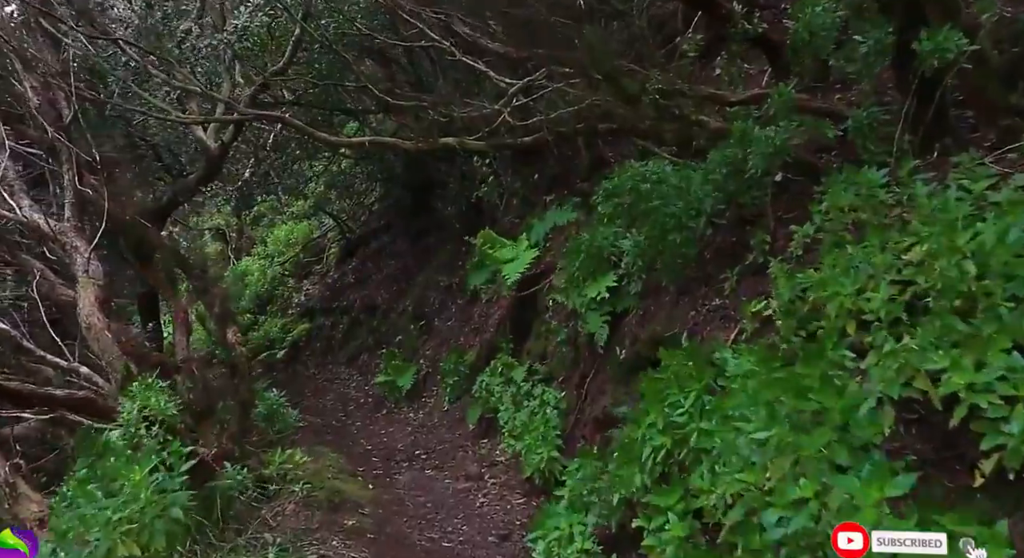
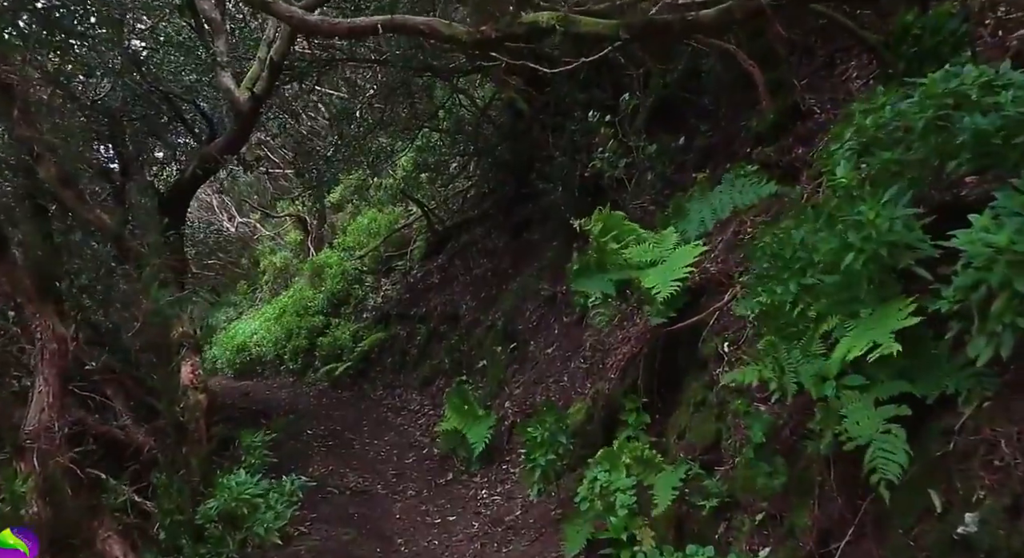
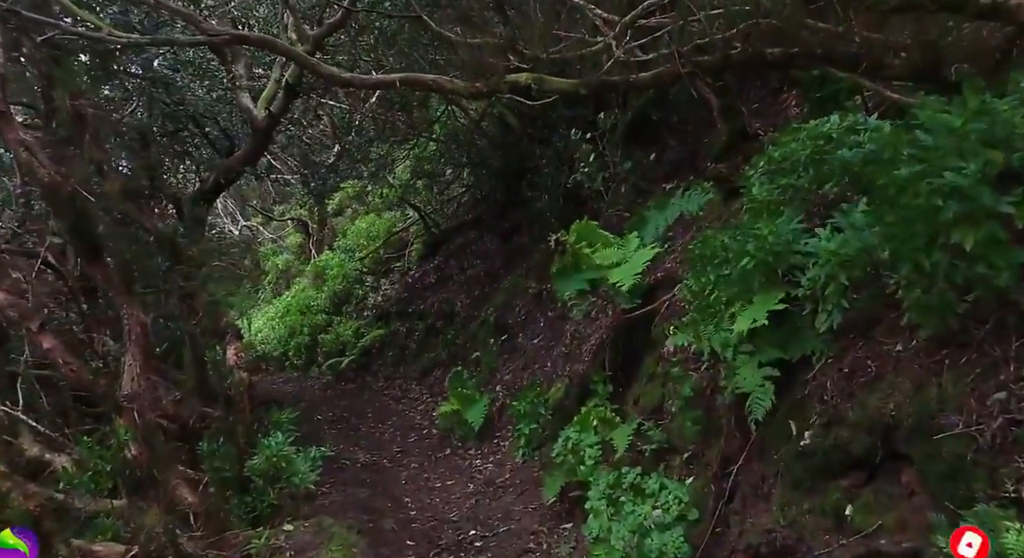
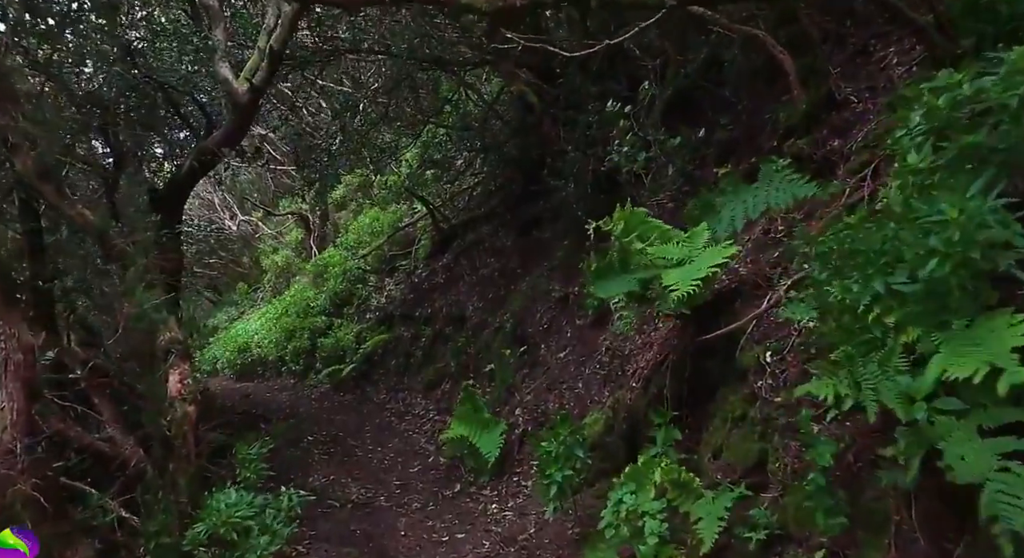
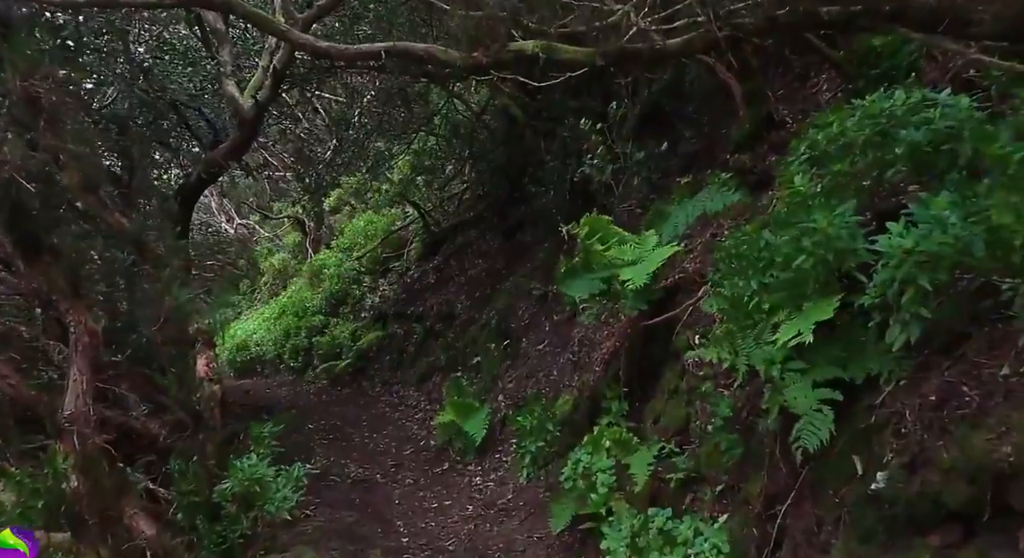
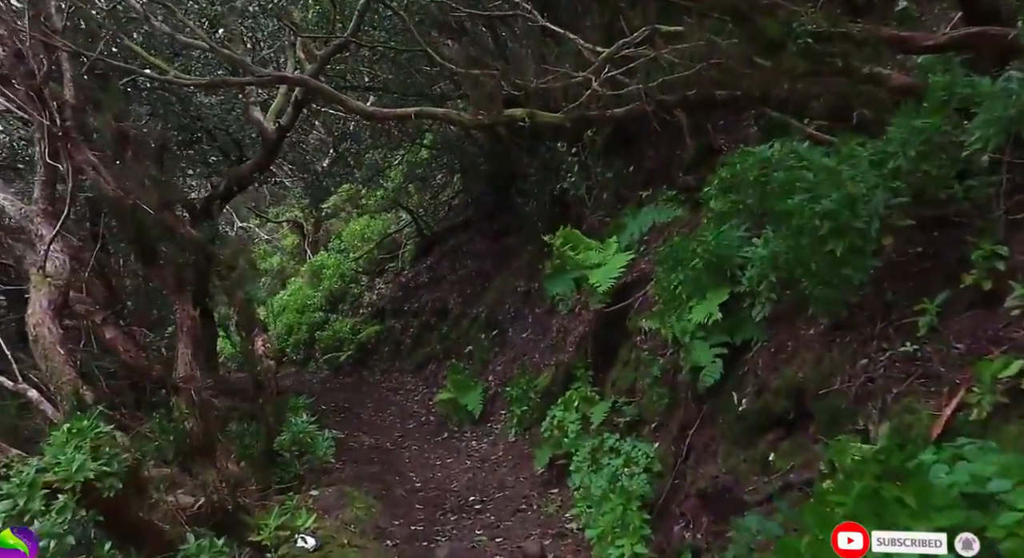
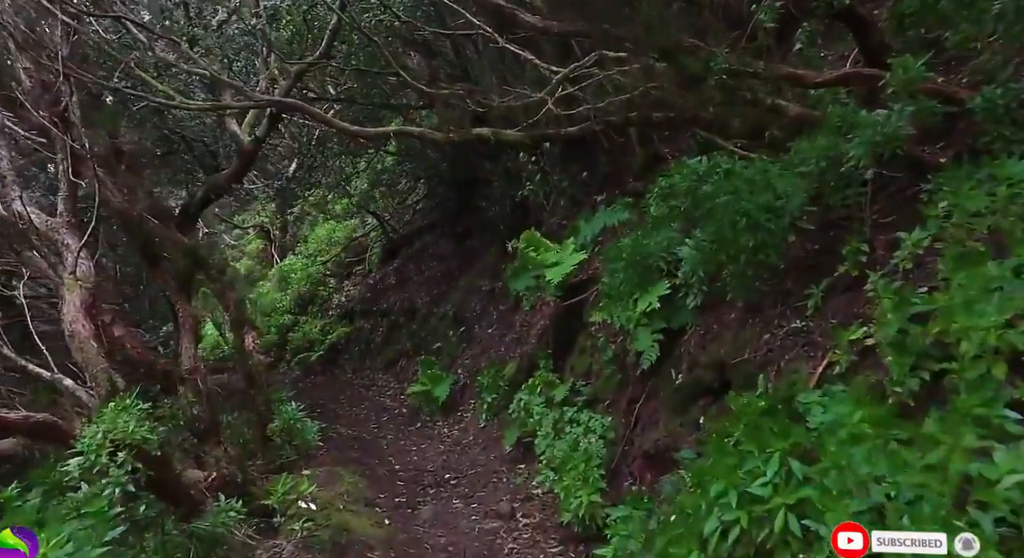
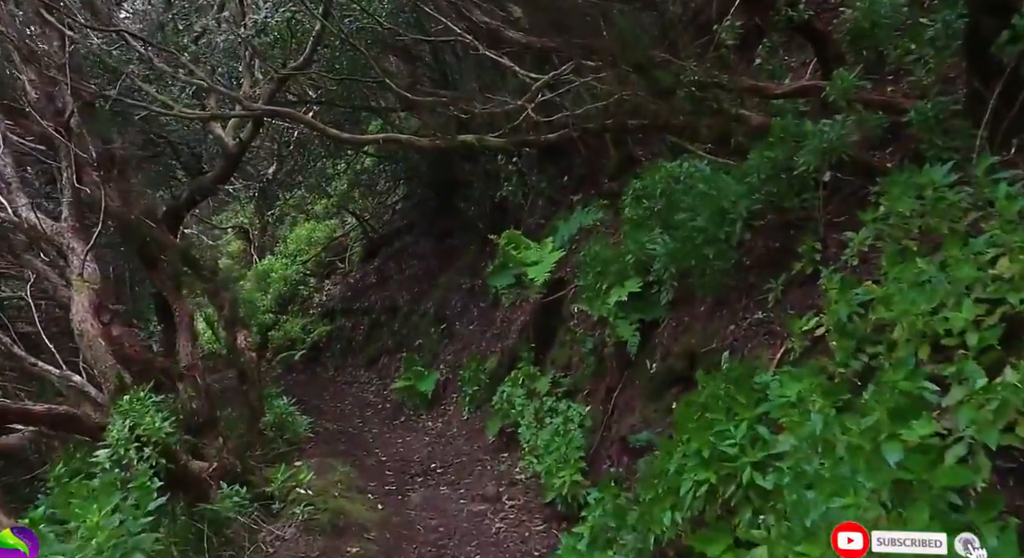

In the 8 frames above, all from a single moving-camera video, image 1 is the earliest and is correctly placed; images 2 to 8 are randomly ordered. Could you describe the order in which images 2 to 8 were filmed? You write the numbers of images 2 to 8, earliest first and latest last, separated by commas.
8, 7, 6, 3, 5, 2, 4
